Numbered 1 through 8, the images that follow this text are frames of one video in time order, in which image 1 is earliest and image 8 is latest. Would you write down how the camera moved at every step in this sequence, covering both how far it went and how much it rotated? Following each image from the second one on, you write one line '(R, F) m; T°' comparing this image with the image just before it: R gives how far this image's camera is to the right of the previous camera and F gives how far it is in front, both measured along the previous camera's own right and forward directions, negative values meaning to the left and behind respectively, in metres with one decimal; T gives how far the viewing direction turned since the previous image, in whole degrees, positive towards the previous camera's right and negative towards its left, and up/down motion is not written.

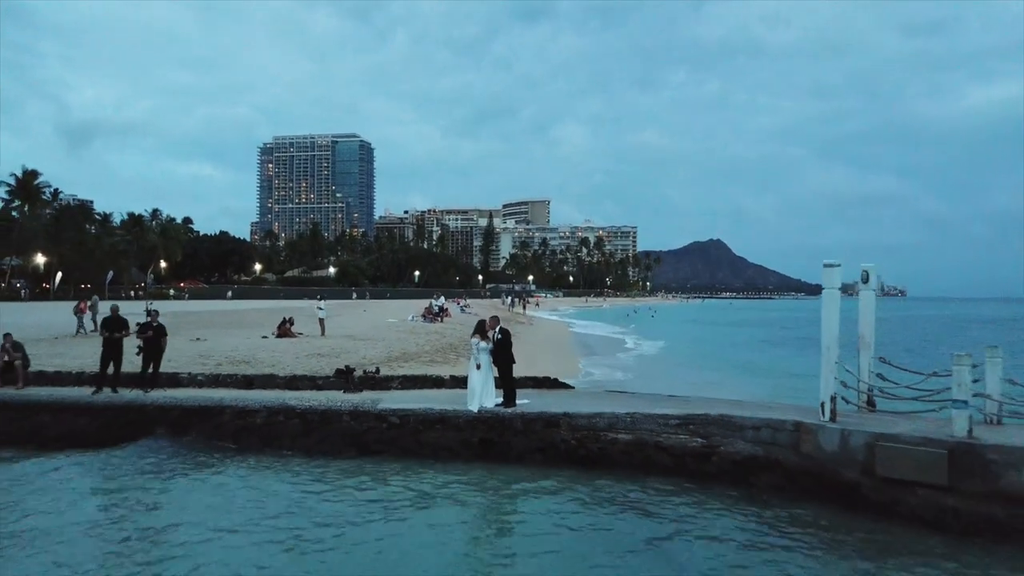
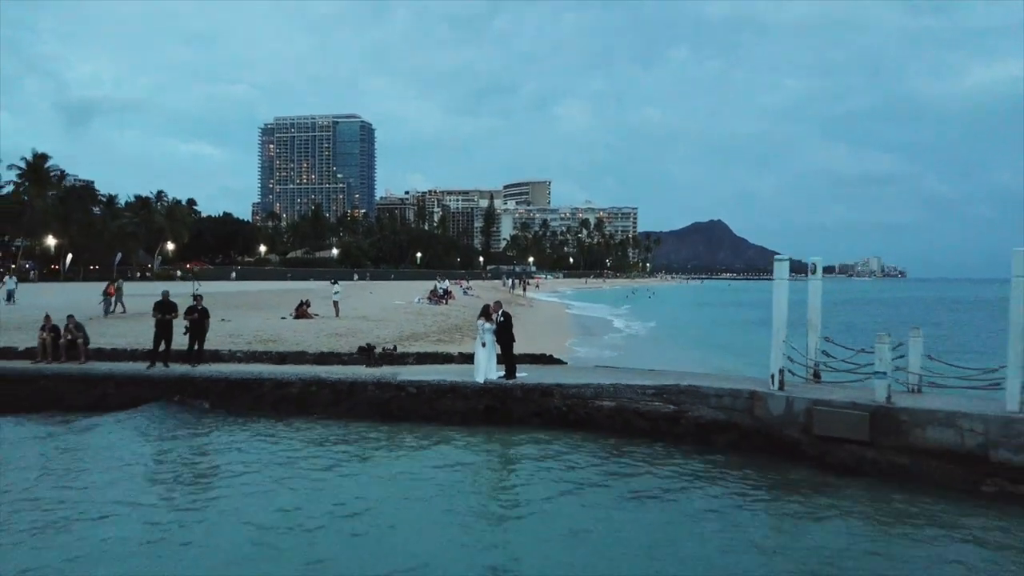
(0.0, -1.3) m; 0°
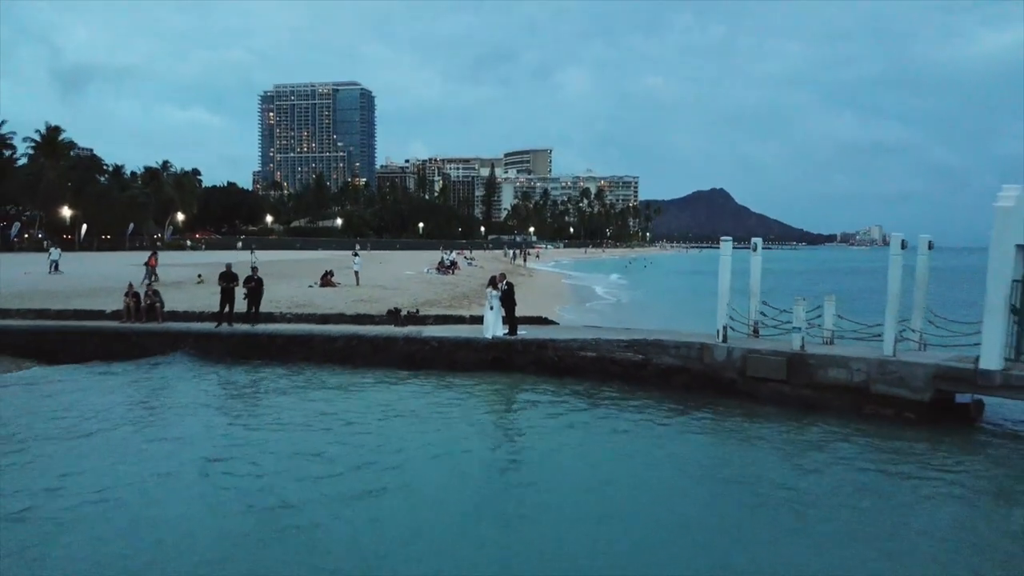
(0.0, -2.2) m; 0°
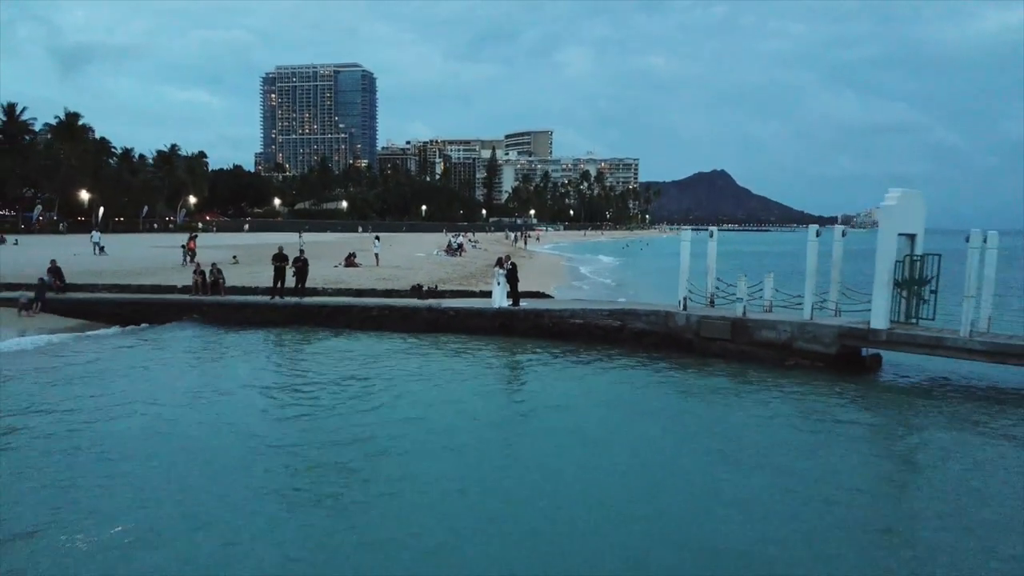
(-0.1, -2.6) m; 0°
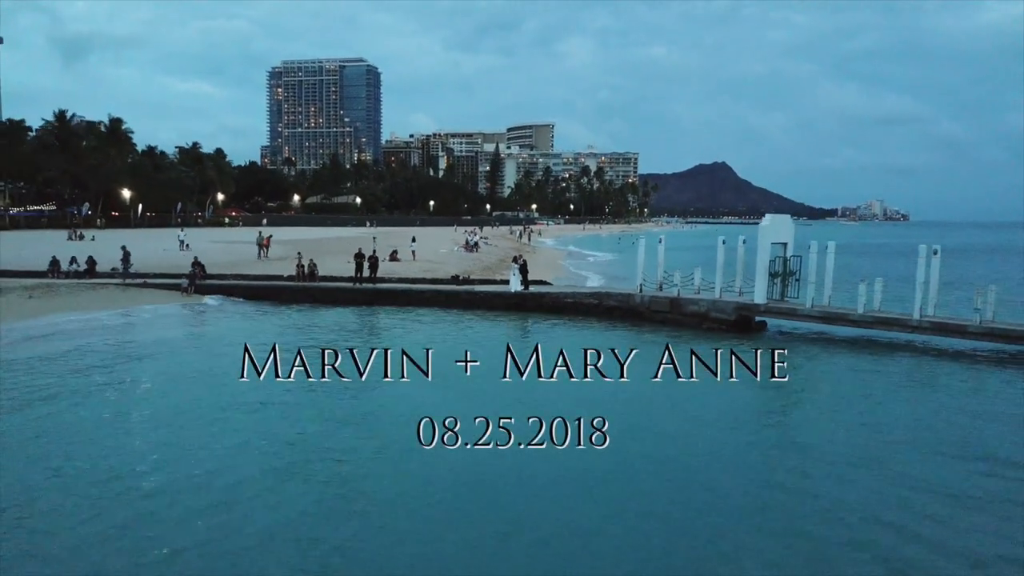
(-0.3, -6.1) m; 0°
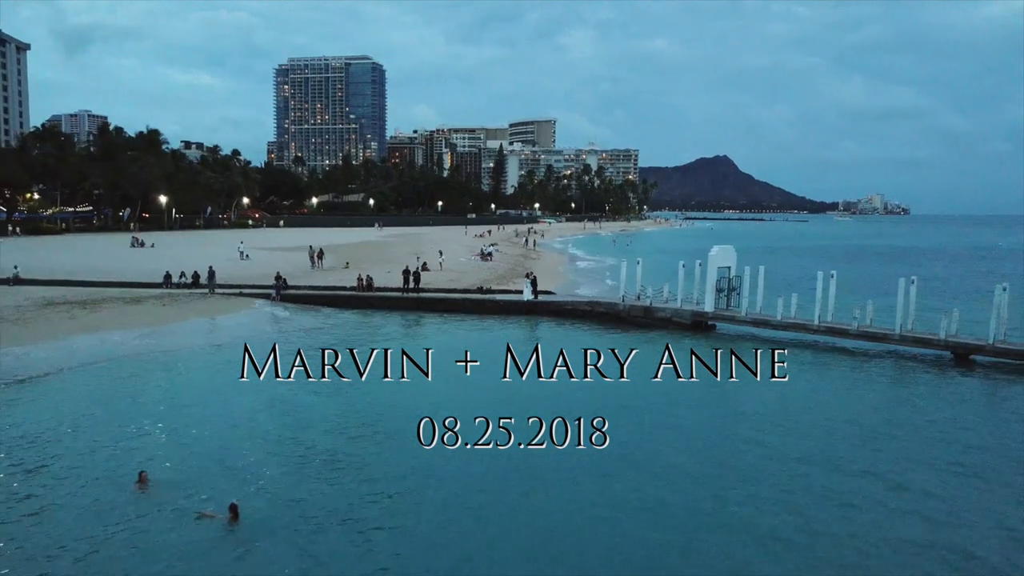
(-0.4, -6.0) m; 0°
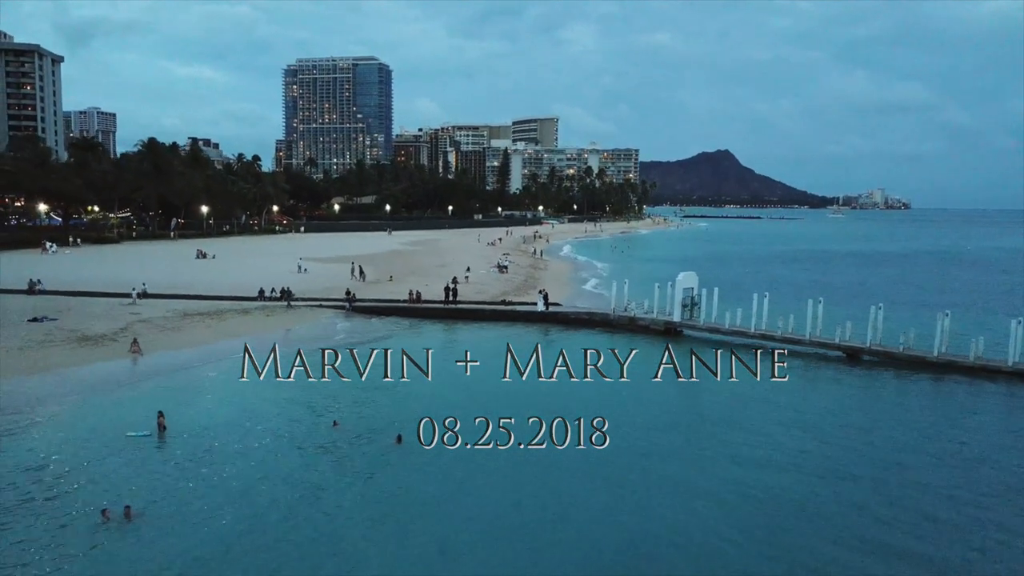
(-0.8, -7.9) m; 0°
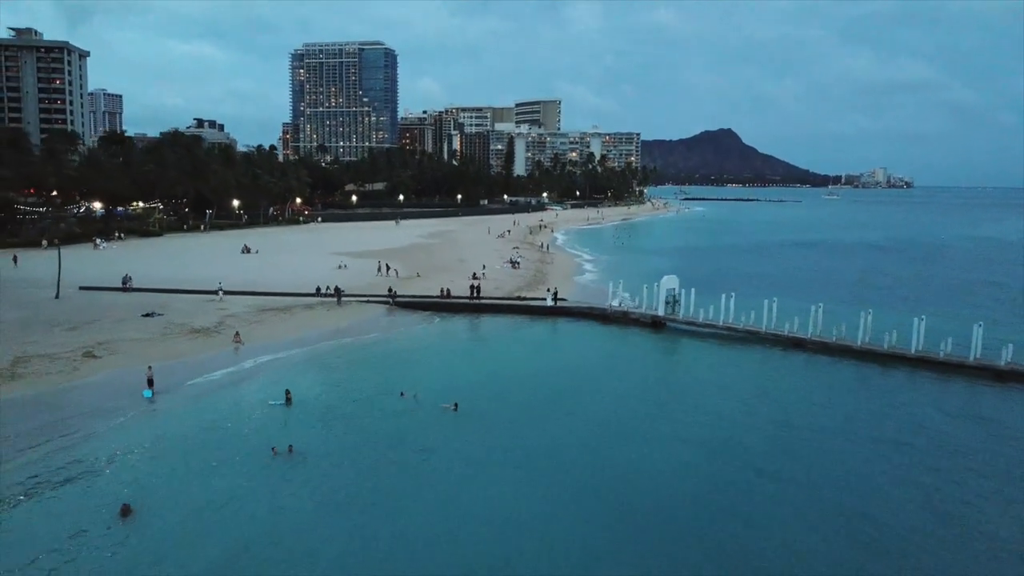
(-0.7, -7.2) m; 0°
